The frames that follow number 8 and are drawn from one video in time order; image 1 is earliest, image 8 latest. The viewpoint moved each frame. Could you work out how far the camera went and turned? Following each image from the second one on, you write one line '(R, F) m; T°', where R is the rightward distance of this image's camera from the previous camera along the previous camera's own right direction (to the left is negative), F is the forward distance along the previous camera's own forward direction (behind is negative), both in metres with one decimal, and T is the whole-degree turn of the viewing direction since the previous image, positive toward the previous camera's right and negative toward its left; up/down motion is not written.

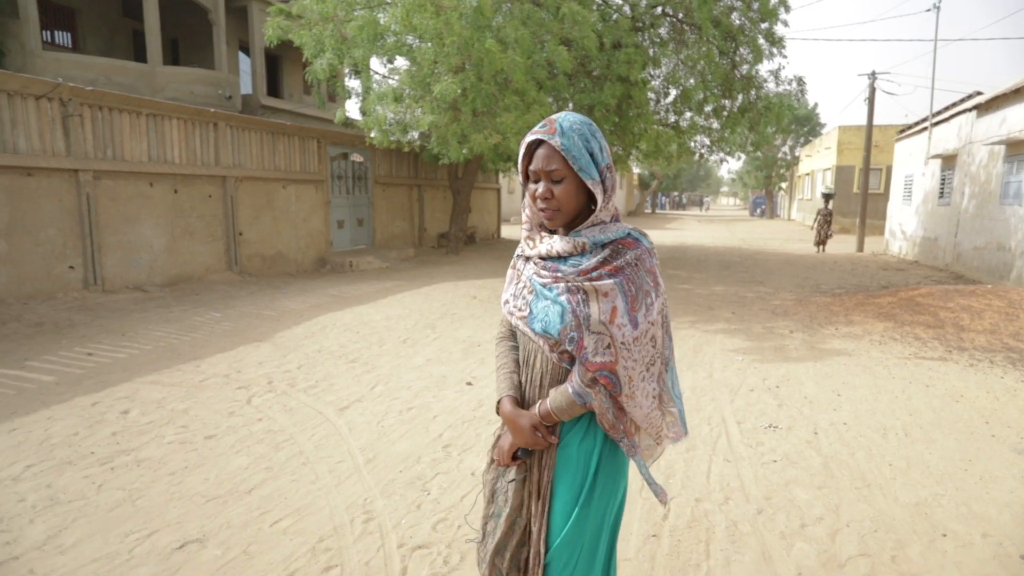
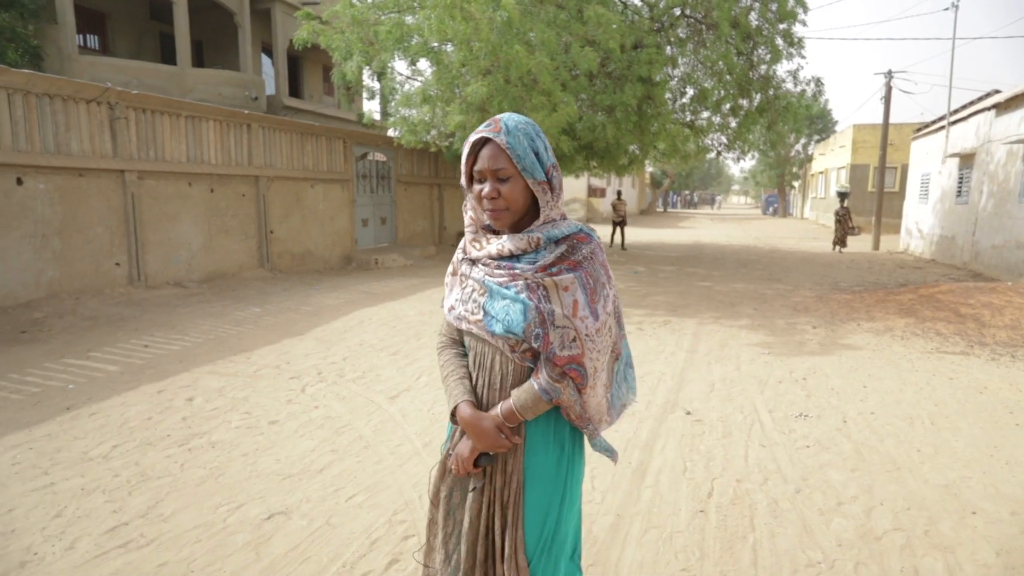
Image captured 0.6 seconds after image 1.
(-0.2, -0.2) m; -1°
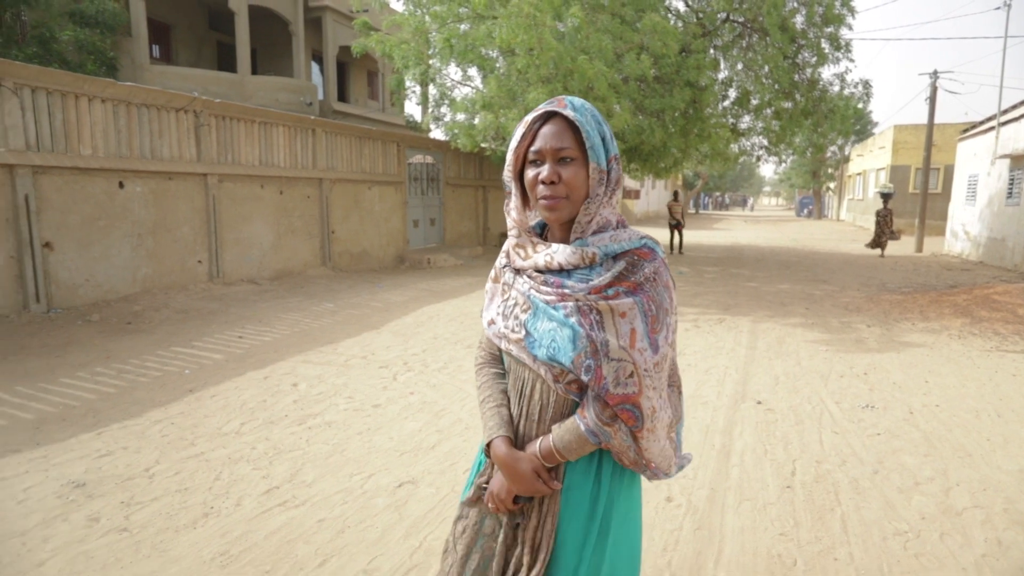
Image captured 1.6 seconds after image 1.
(-0.4, -0.3) m; -2°
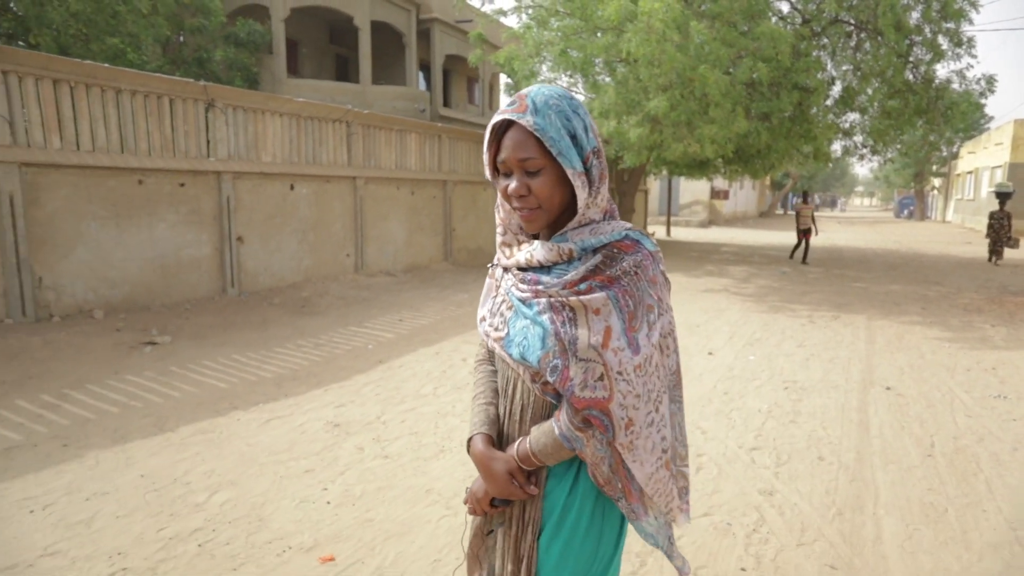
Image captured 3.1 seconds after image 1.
(-0.6, -0.7) m; -7°
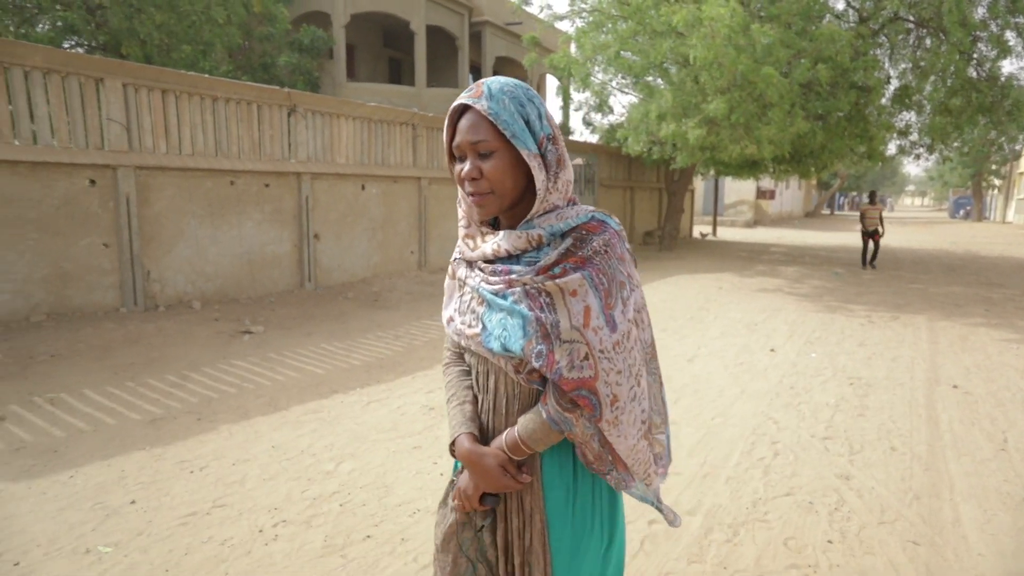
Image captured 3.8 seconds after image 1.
(-0.3, -0.3) m; -3°
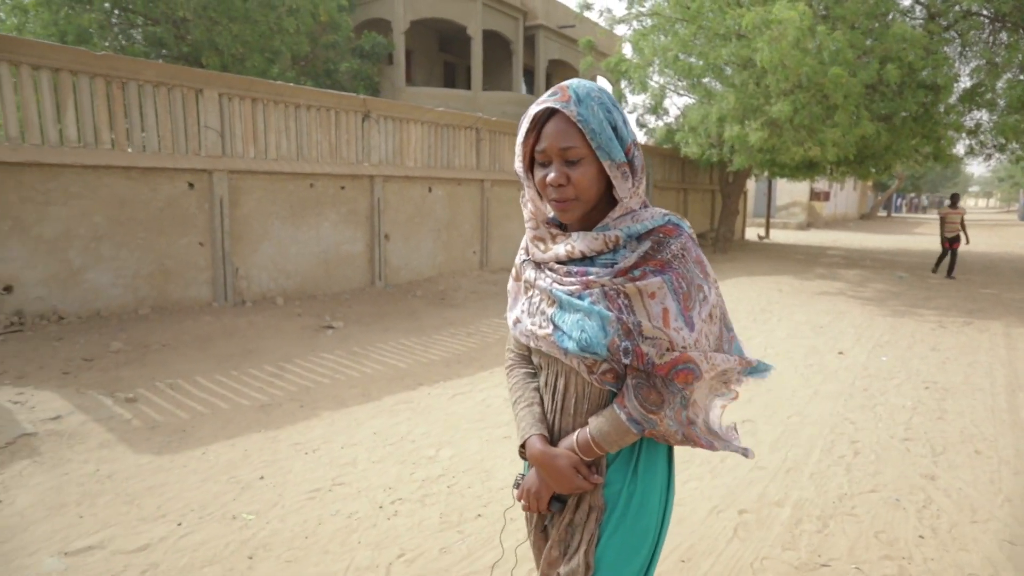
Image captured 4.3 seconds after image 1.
(-0.3, -0.2) m; -4°
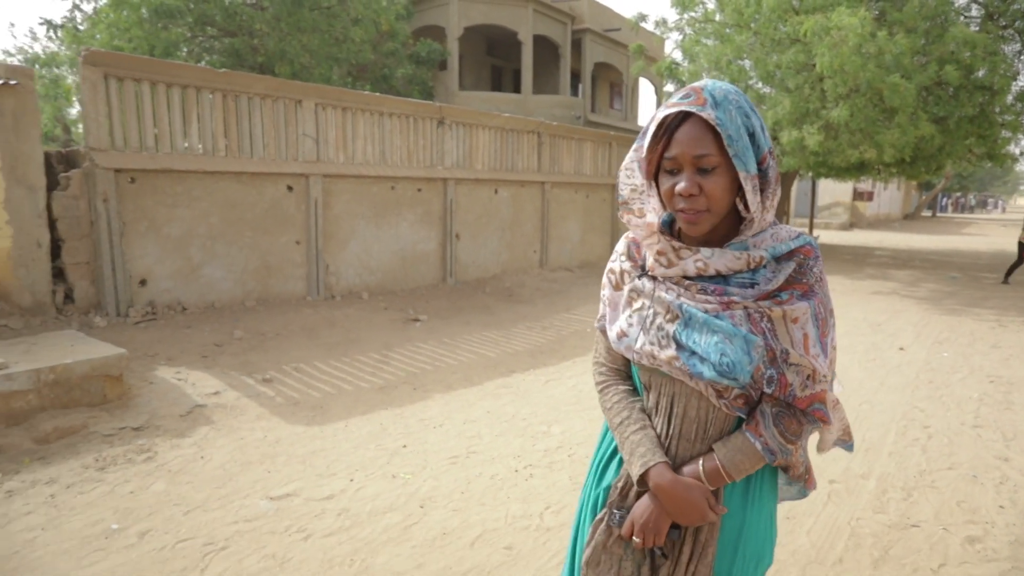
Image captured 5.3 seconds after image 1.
(-0.5, -0.5) m; -3°
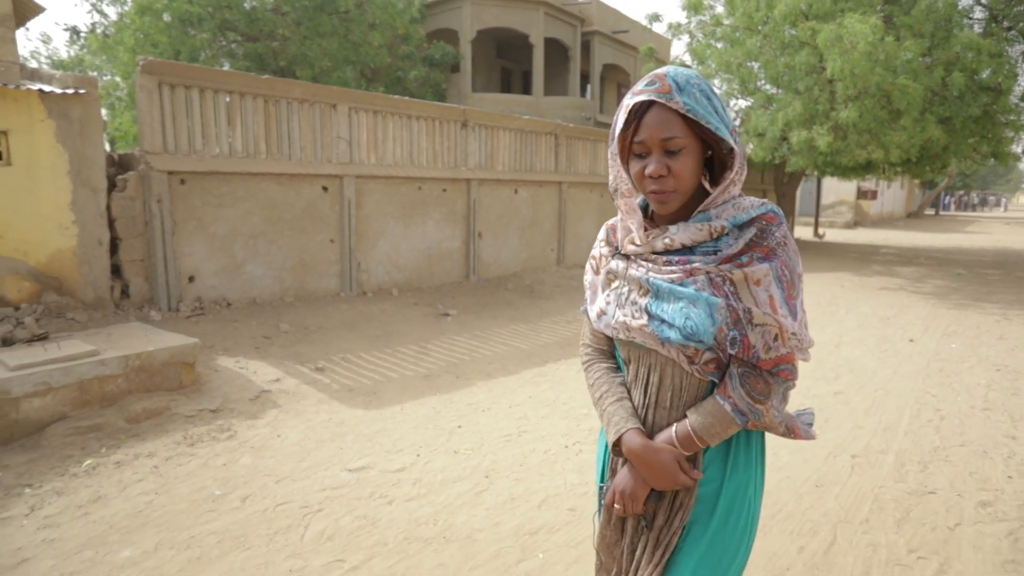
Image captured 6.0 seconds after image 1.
(-0.3, -0.3) m; 0°
